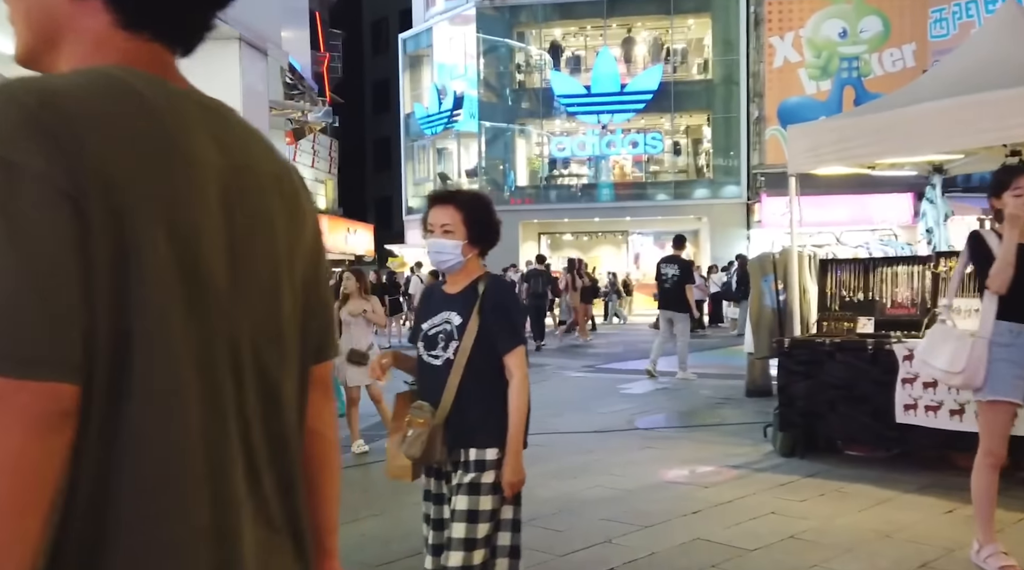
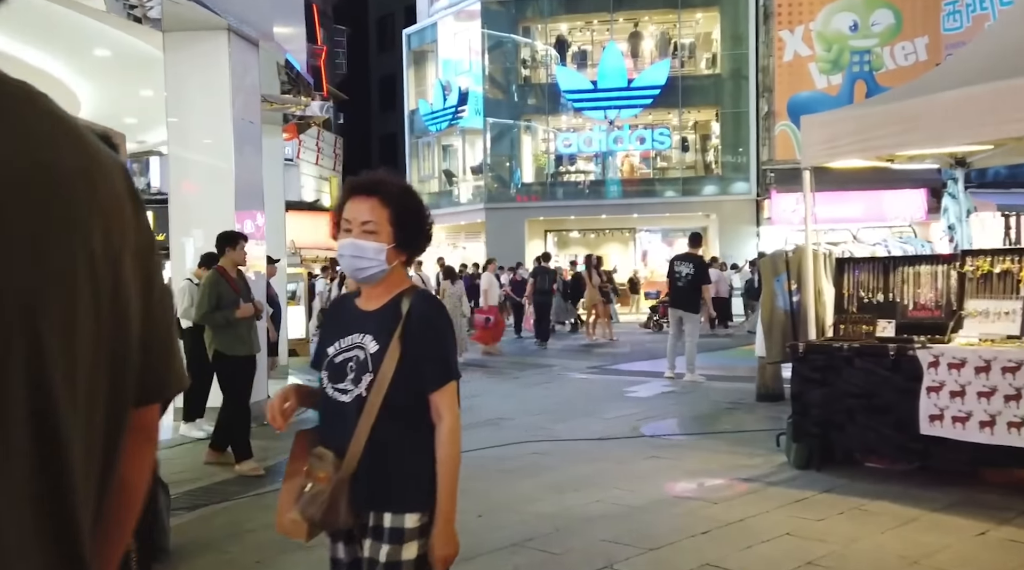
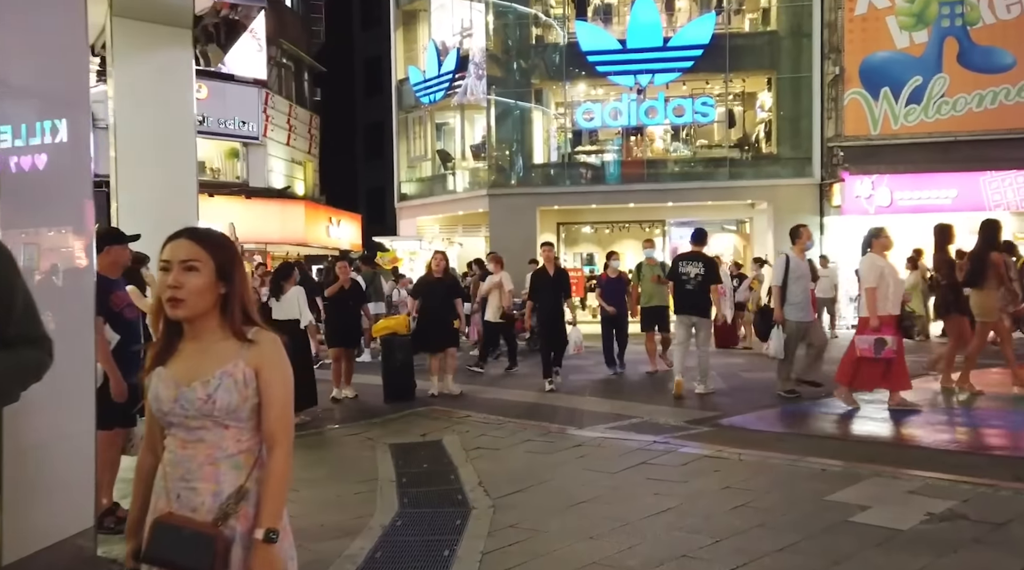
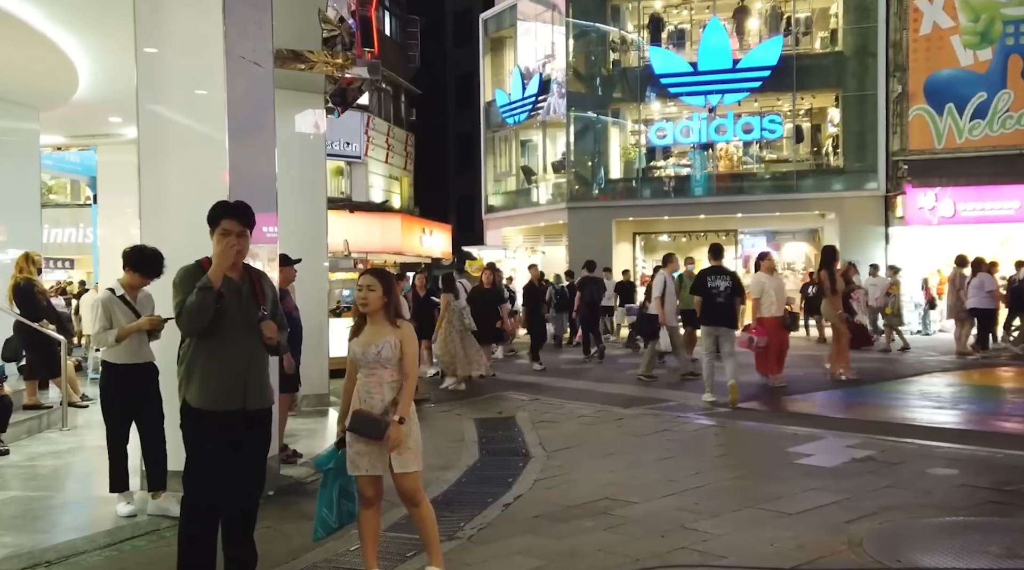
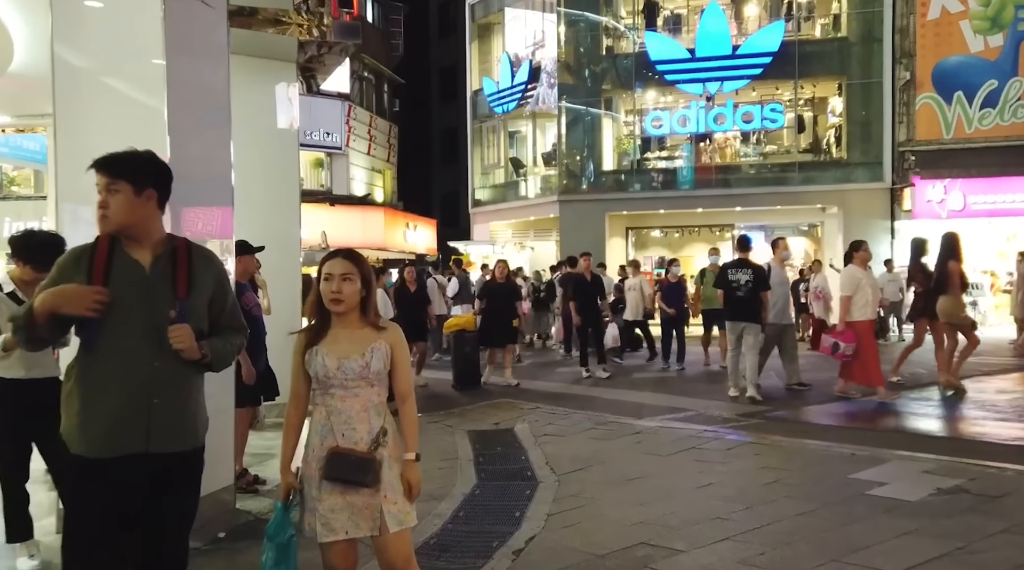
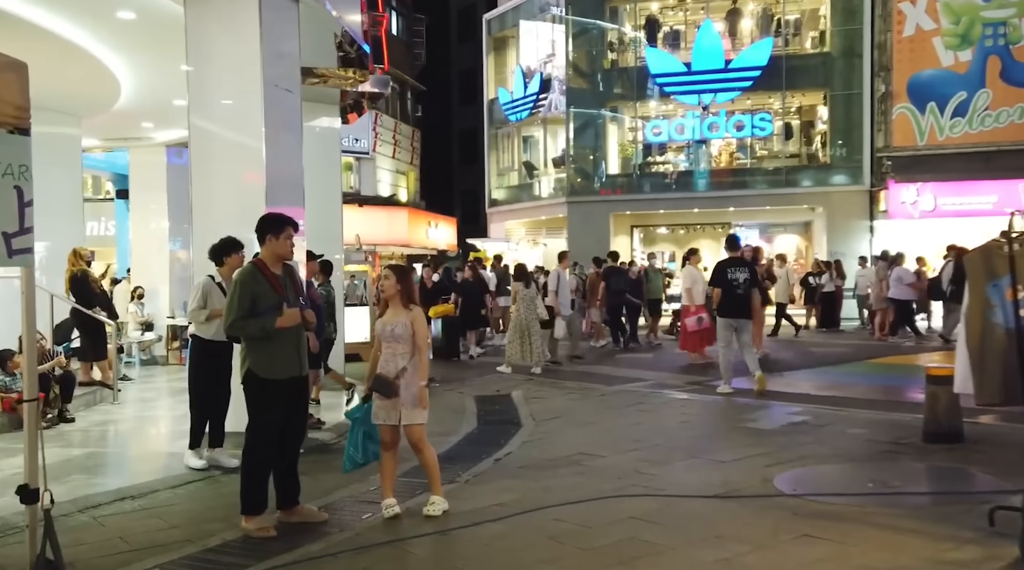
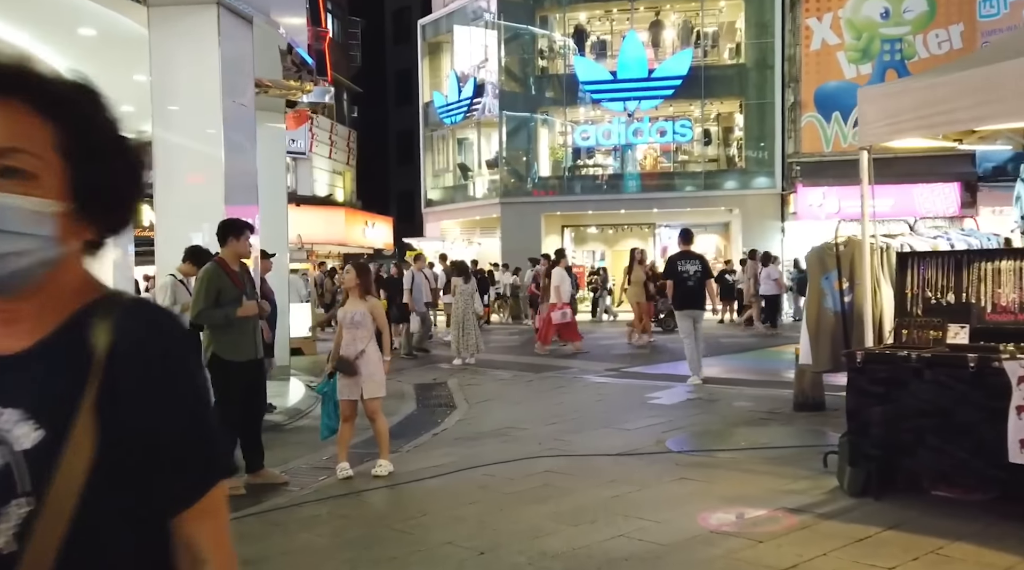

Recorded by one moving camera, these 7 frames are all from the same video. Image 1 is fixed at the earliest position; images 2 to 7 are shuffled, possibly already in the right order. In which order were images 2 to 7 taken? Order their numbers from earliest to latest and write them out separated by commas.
2, 7, 6, 4, 5, 3
